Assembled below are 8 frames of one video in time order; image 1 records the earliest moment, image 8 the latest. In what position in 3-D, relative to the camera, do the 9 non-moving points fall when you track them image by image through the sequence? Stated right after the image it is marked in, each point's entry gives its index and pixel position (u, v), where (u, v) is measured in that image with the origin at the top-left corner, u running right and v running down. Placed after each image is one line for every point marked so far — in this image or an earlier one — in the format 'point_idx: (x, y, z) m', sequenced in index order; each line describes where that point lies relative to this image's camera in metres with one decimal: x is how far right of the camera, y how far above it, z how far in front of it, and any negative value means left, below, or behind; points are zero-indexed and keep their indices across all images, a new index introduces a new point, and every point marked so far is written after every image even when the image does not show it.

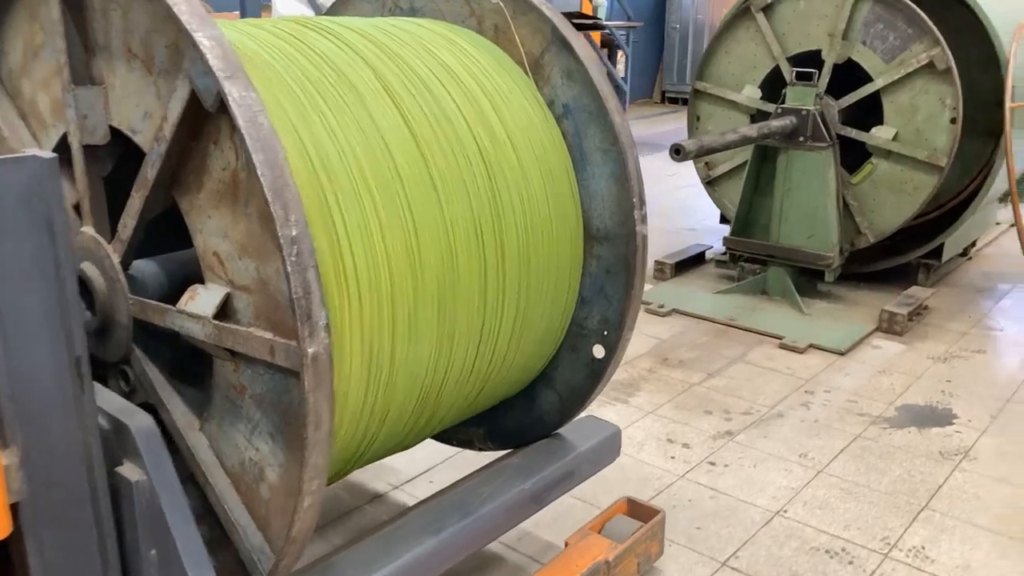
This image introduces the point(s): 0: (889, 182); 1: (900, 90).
0: (+1.7, +0.5, +4.0) m
1: (+1.7, +0.9, +3.9) m
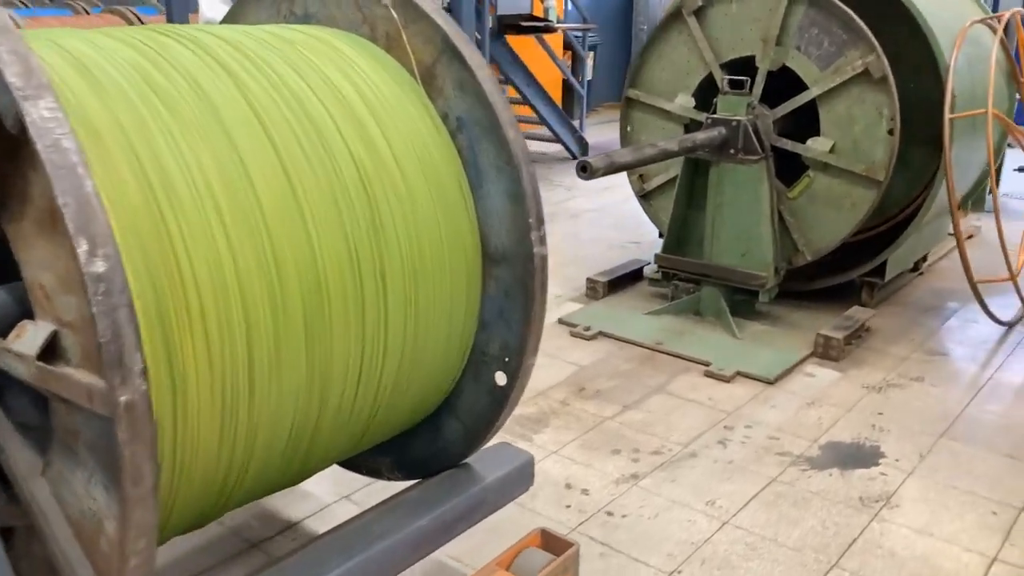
0: (+1.3, +0.4, +3.7) m
1: (+1.3, +0.8, +3.6) m
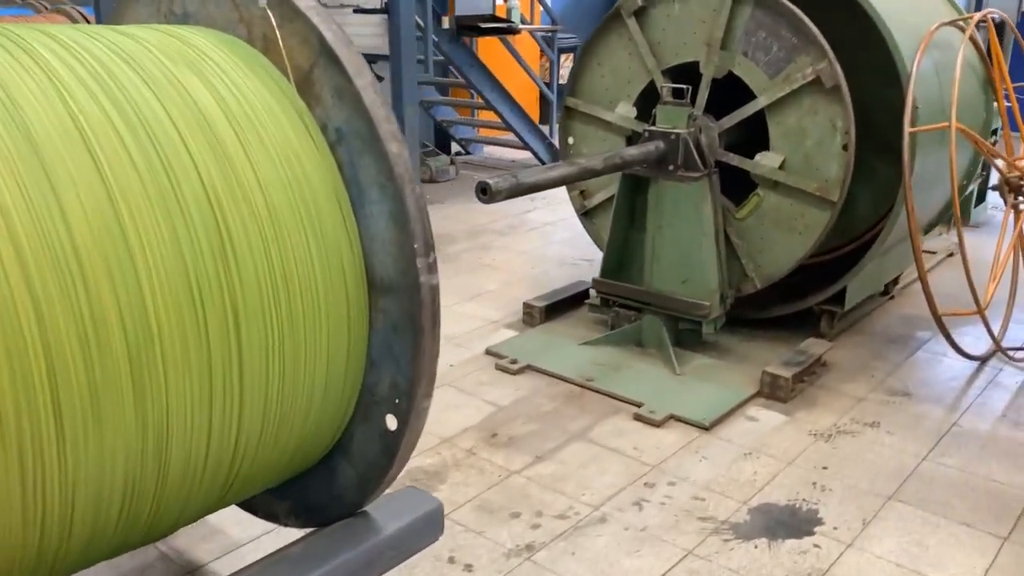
0: (+1.0, +0.3, +3.4) m
1: (+1.0, +0.6, +3.3) m
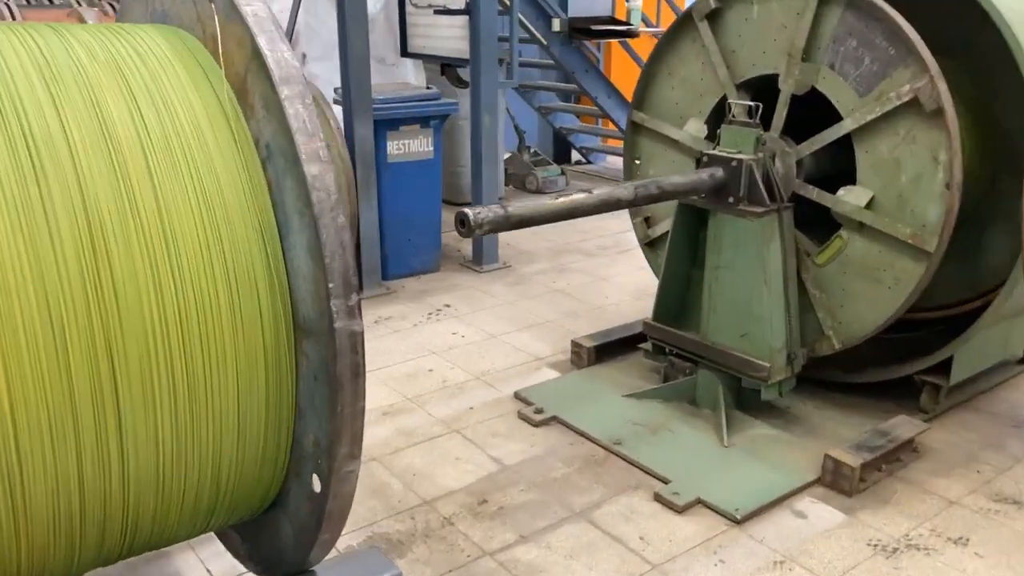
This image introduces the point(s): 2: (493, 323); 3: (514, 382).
0: (+1.1, +0.1, +2.8) m
1: (+1.1, +0.4, +2.7) m
2: (-0.1, -0.2, +3.9) m
3: (0.0, -0.4, +3.3) m
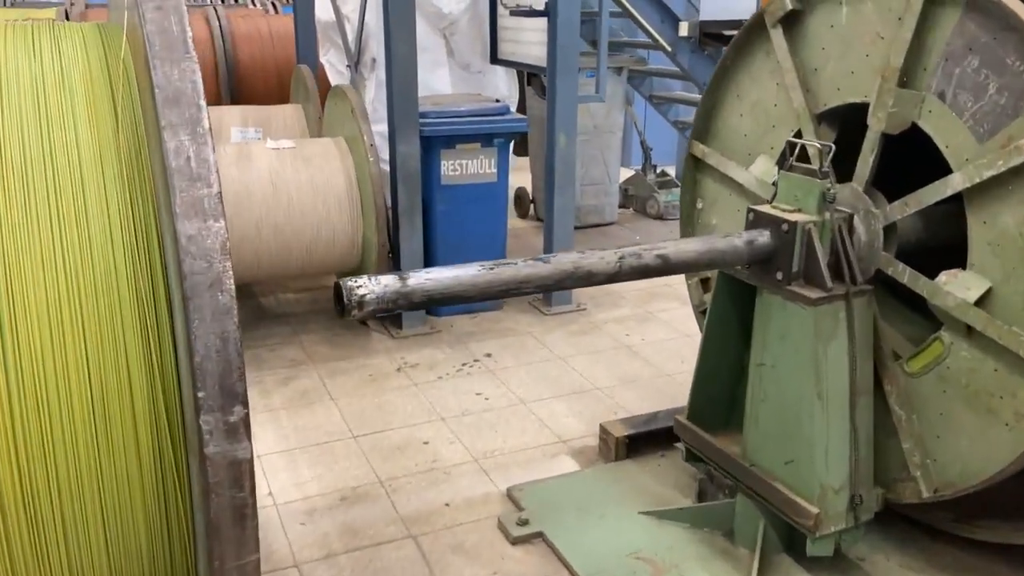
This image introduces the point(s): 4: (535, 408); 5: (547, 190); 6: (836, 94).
0: (+1.0, -0.2, +1.9) m
1: (+1.0, +0.2, +1.8) m
2: (+0.1, -0.4, +3.3) m
3: (0.0, -0.6, +2.7) m
4: (+0.1, -0.4, +3.1) m
5: (+0.2, +0.4, +3.9) m
6: (+0.8, +0.5, +2.1) m
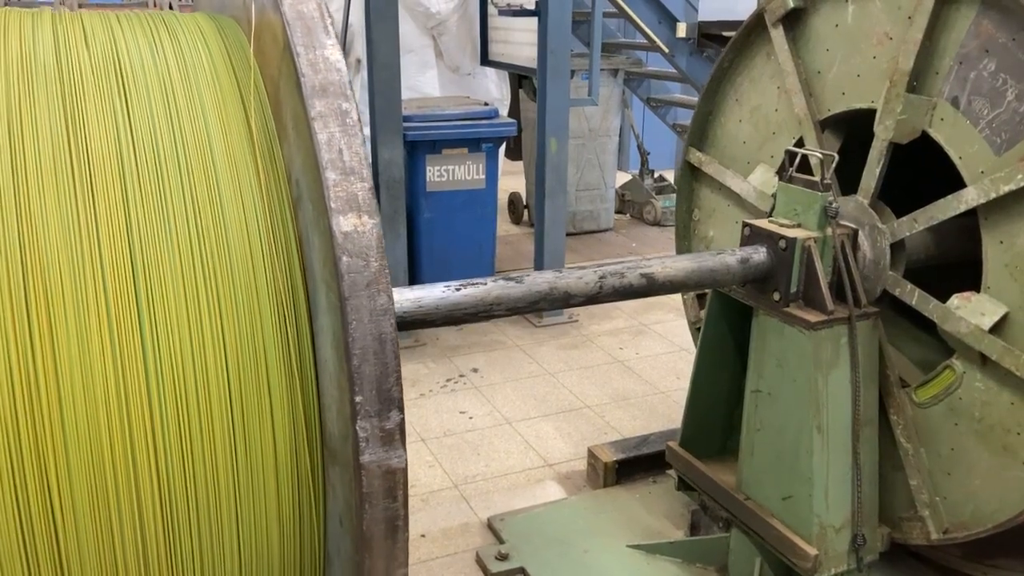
0: (+0.9, -0.3, +1.7) m
1: (+0.9, +0.1, +1.6) m
2: (0.0, -0.4, +3.1) m
3: (0.0, -0.6, +2.5) m
4: (0.0, -0.5, +2.9) m
5: (+0.1, +0.4, +3.8) m
6: (+0.7, +0.4, +2.0) m
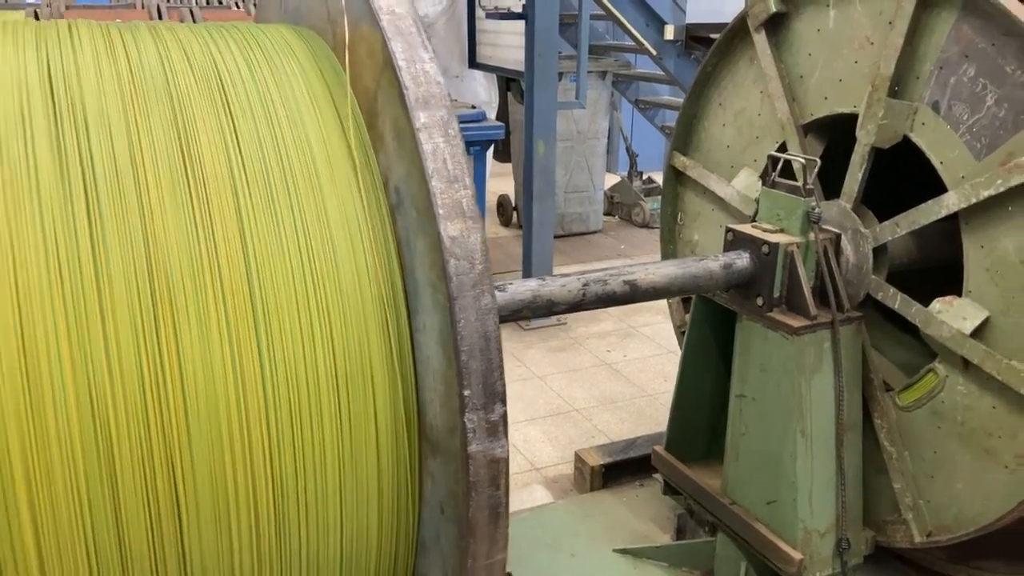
0: (+0.9, -0.3, +1.7) m
1: (+0.9, +0.1, +1.6) m
2: (0.0, -0.4, +3.1) m
3: (-0.1, -0.6, +2.5) m
4: (0.0, -0.5, +2.9) m
5: (+0.1, +0.4, +3.8) m
6: (+0.7, +0.4, +2.0) m
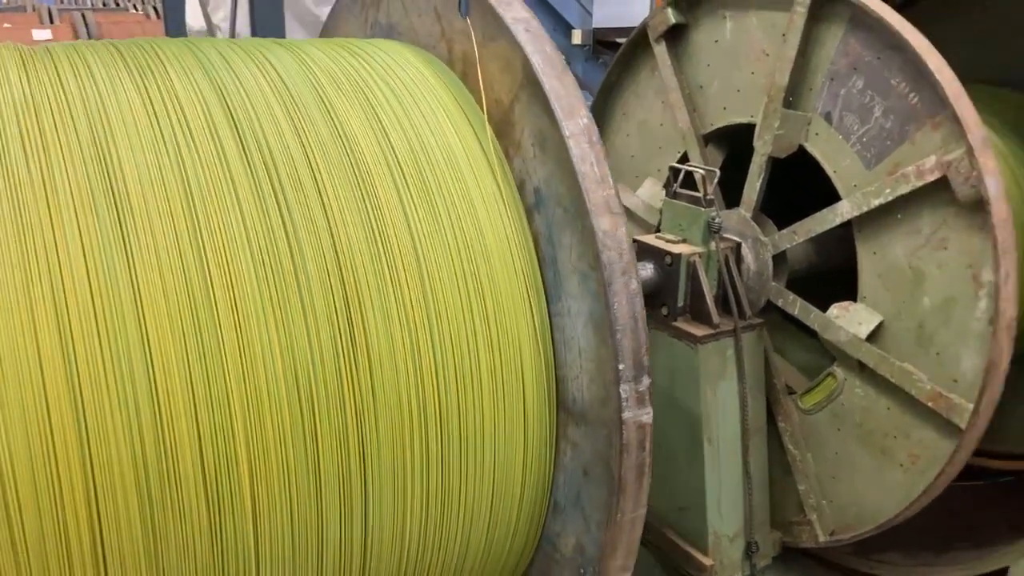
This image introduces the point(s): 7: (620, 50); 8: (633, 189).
0: (+0.7, -0.3, +1.8) m
1: (+0.7, +0.1, +1.7) m
2: (-0.3, -0.5, +3.1) m
3: (-0.3, -0.6, +2.5) m
4: (-0.3, -0.5, +2.9) m
5: (-0.3, +0.3, +3.7) m
6: (+0.5, +0.4, +2.0) m
7: (+0.3, +0.6, +2.3) m
8: (+0.3, +0.3, +2.3) m
